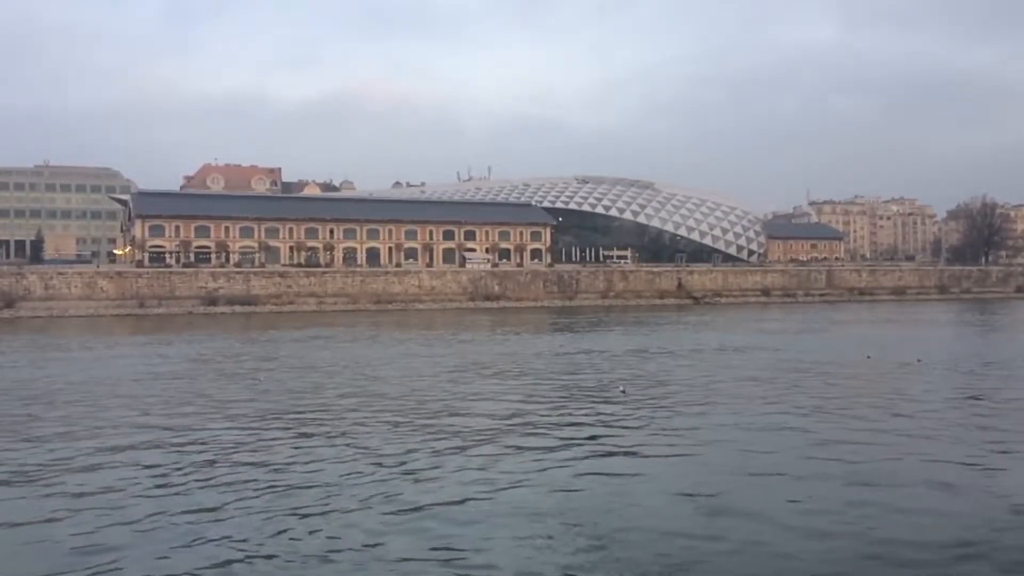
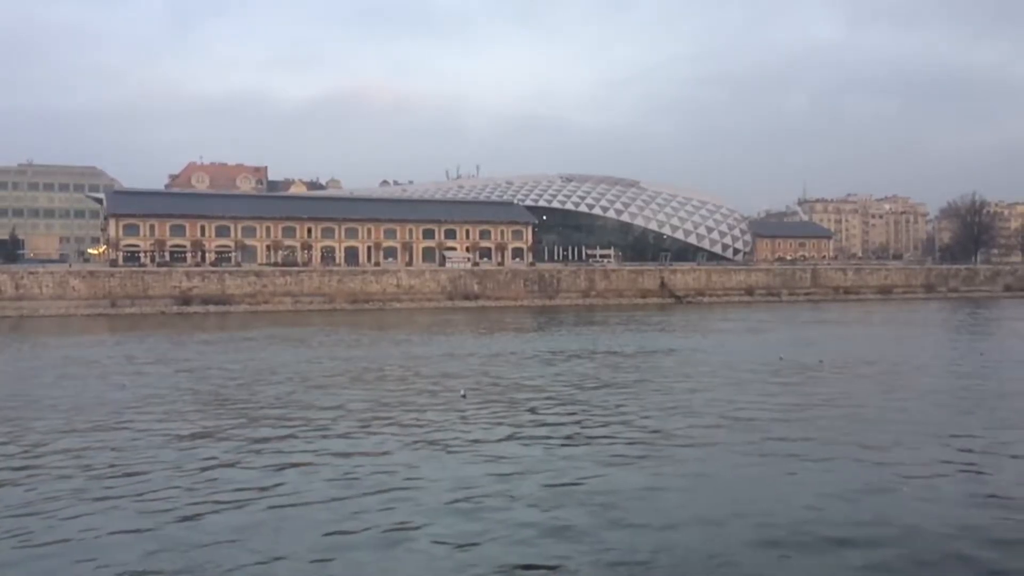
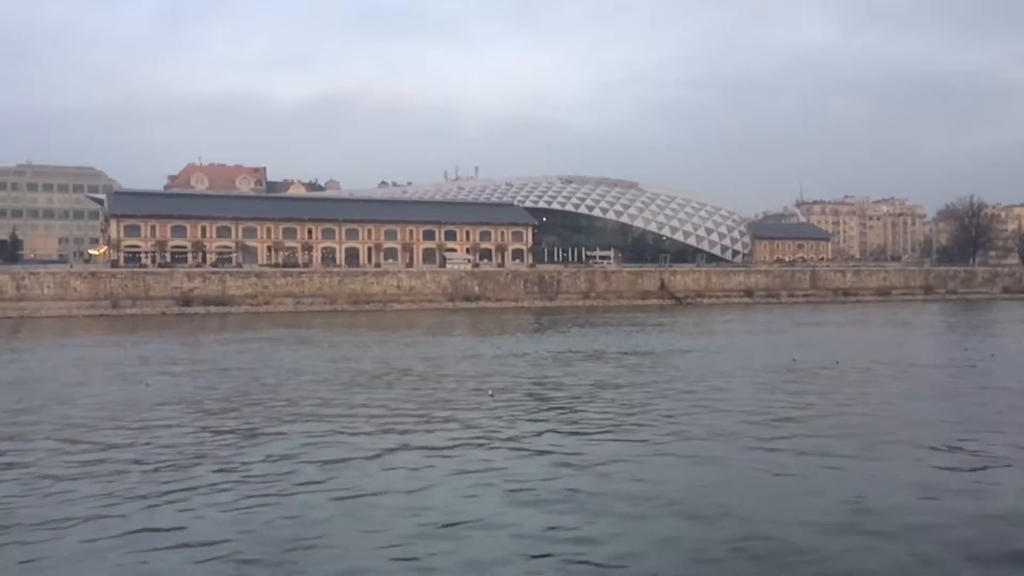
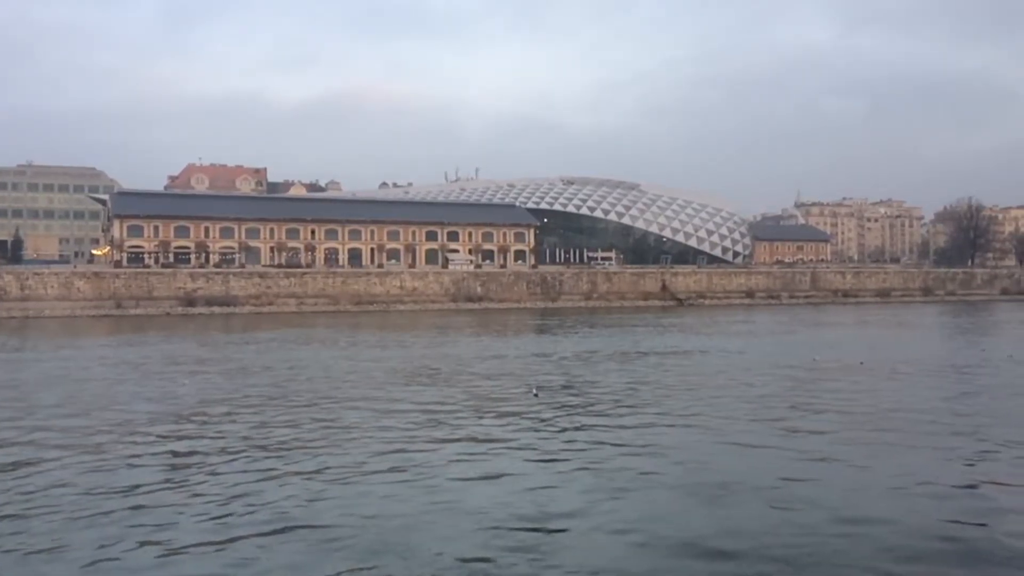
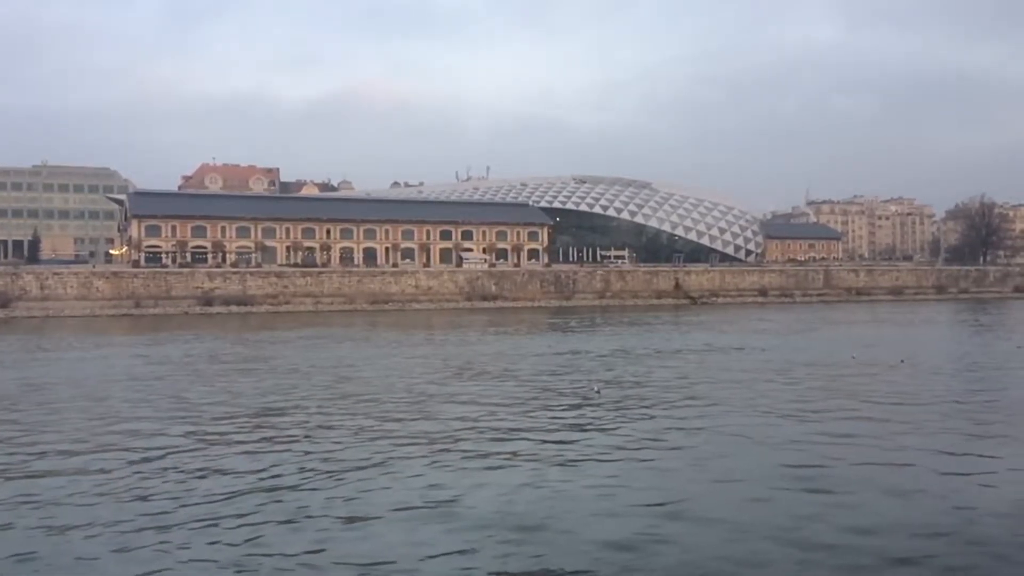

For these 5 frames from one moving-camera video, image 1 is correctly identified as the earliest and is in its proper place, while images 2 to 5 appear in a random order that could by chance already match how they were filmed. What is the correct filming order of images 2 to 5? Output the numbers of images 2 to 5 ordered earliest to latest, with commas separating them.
5, 4, 3, 2
